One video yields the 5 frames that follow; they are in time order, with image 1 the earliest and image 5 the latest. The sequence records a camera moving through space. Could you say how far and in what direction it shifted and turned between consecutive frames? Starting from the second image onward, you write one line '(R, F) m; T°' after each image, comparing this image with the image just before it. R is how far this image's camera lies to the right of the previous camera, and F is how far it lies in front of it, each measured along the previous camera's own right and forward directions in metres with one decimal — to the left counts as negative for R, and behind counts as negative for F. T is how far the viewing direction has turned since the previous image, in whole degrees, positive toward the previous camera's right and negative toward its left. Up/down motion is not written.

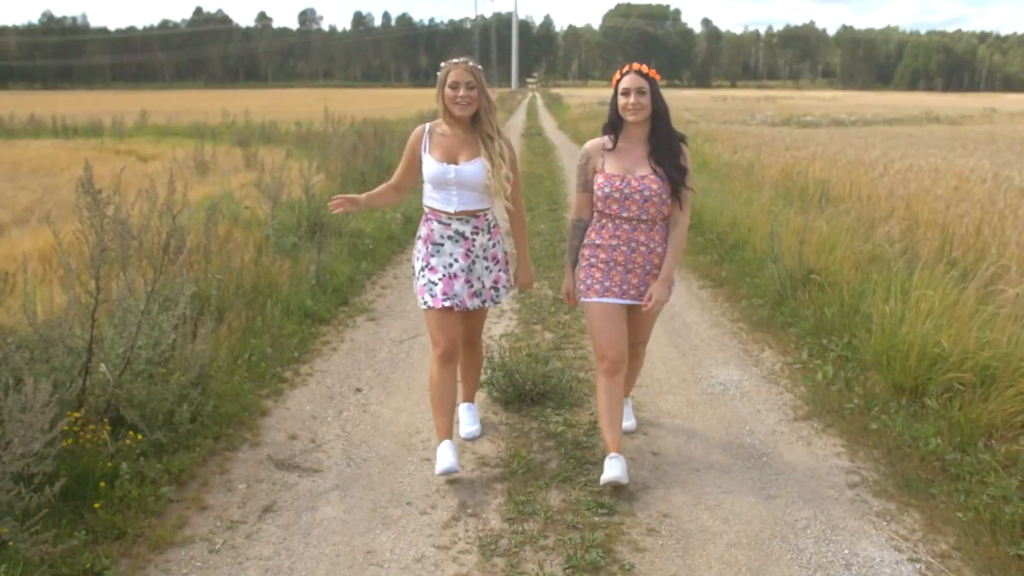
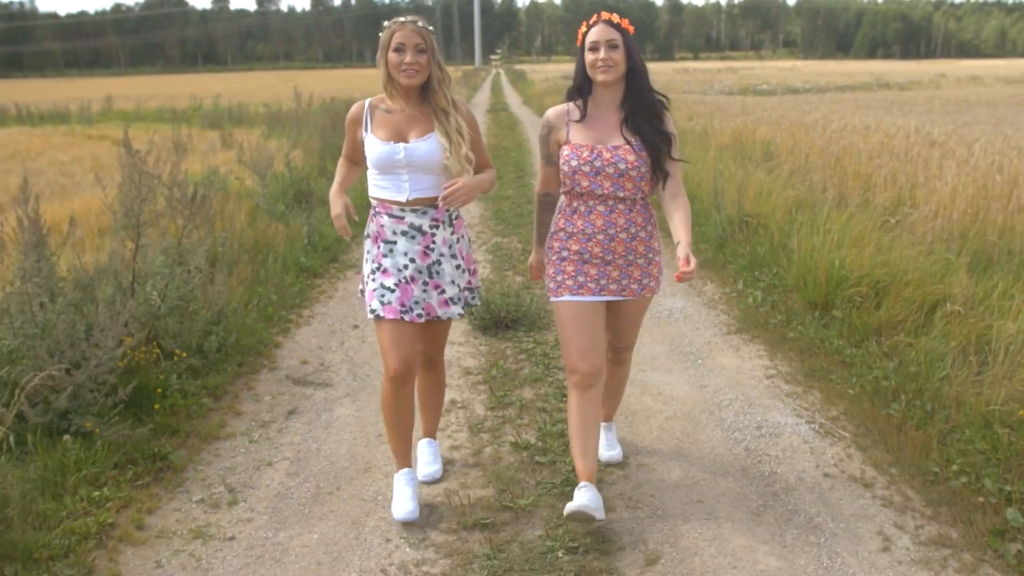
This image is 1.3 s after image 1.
(0.0, -0.8) m; +2°
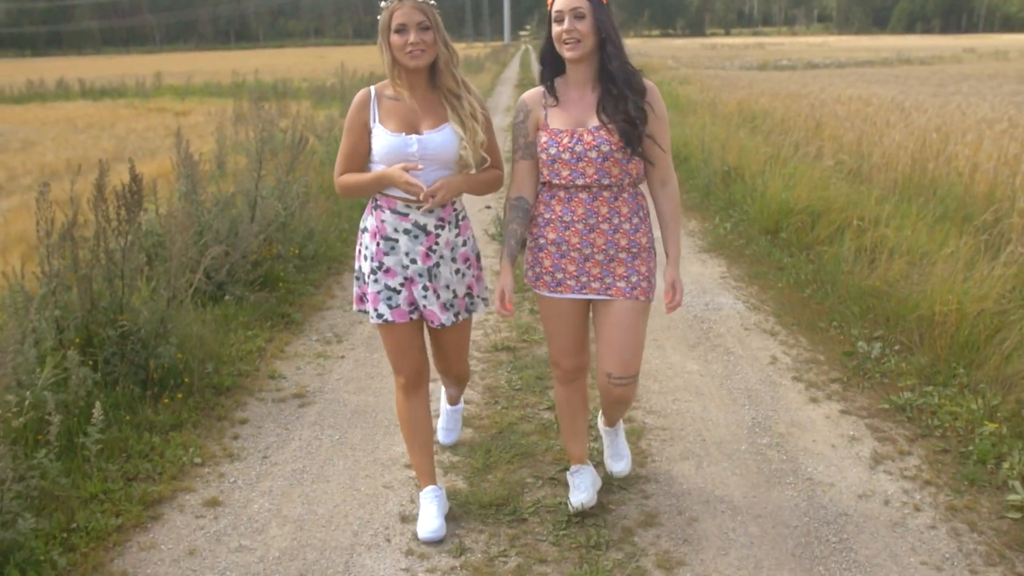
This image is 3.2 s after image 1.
(+0.1, -1.7) m; -2°
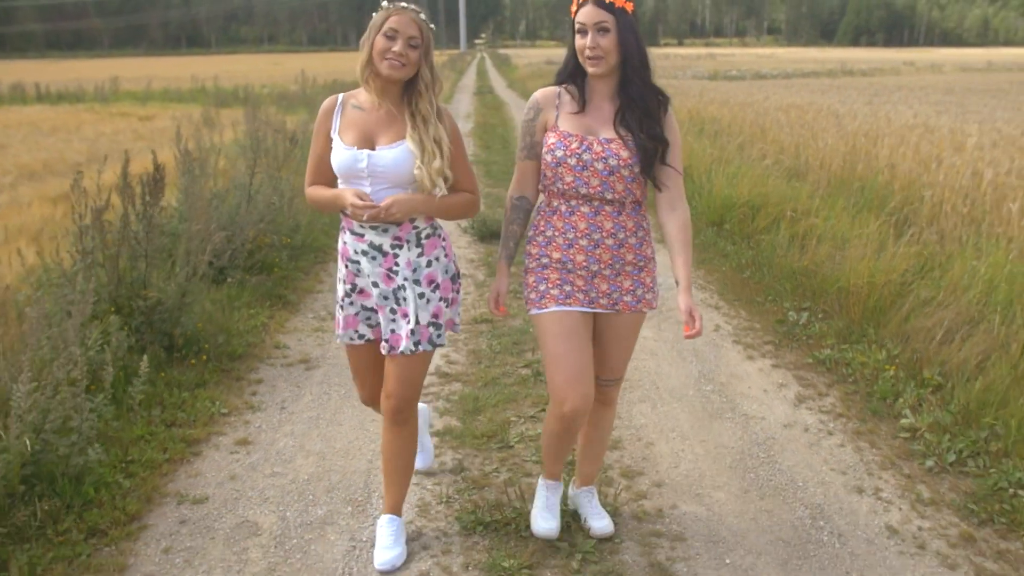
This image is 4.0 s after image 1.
(-0.1, -0.7) m; +3°
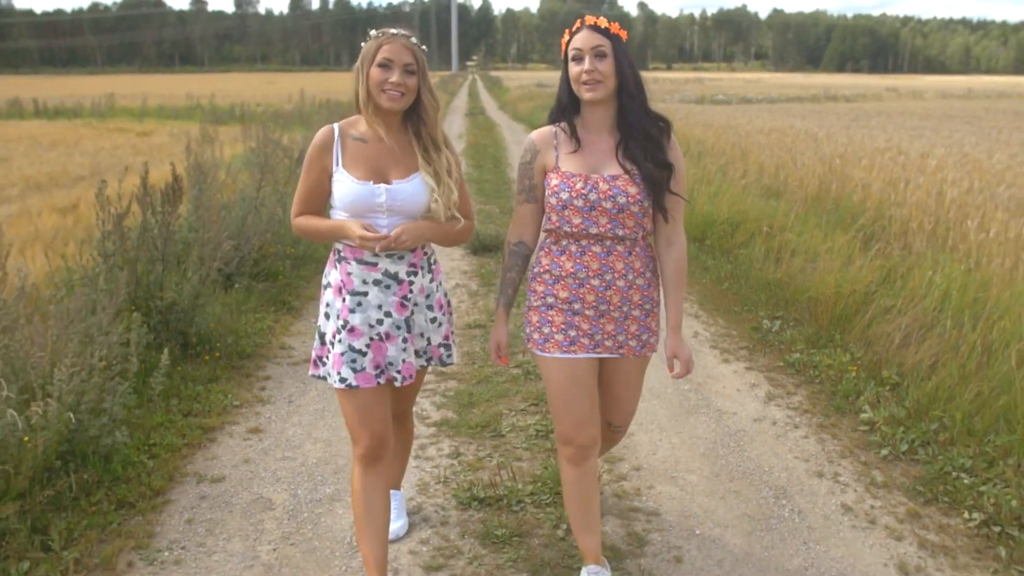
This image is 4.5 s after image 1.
(0.0, -0.4) m; +1°
